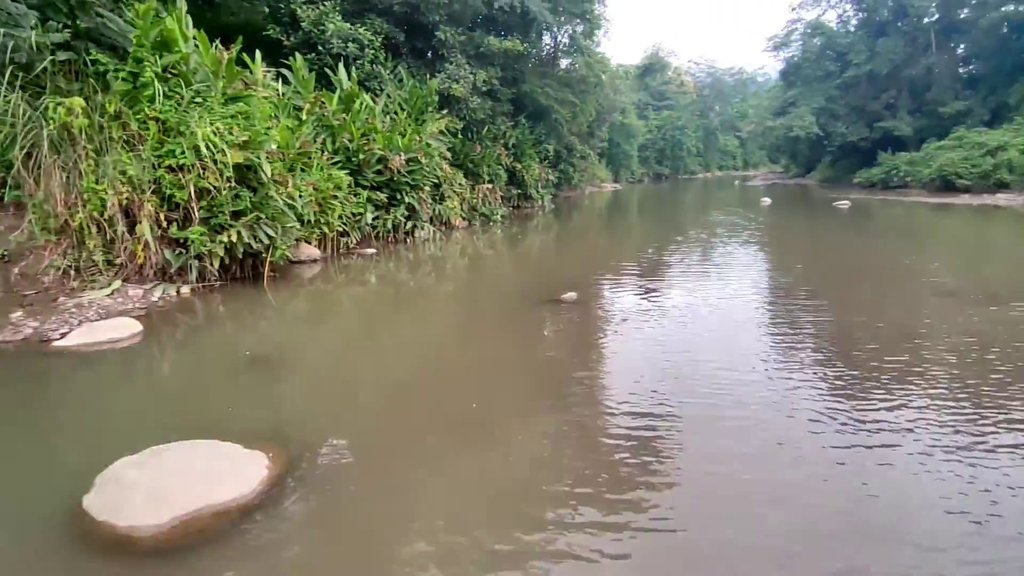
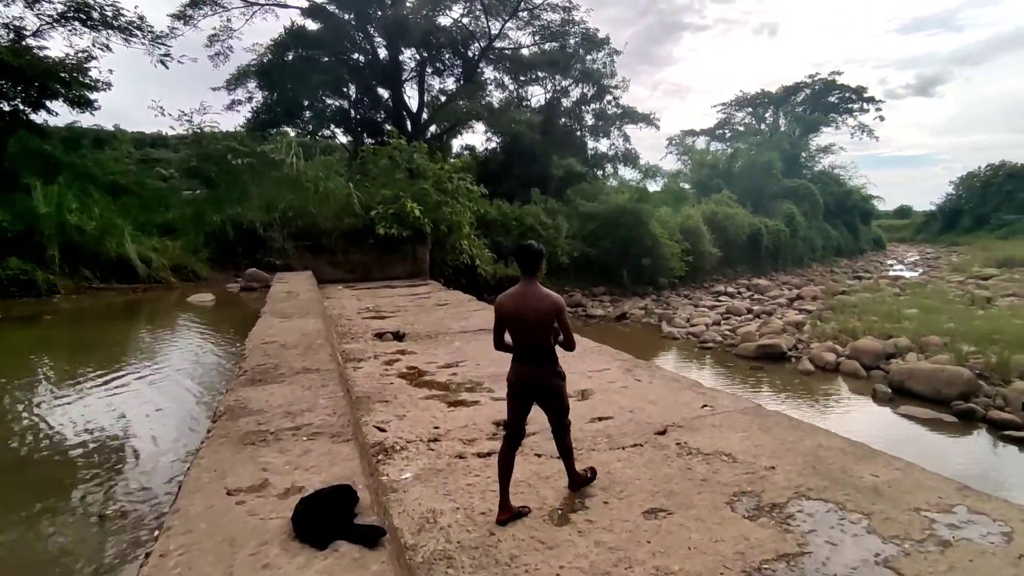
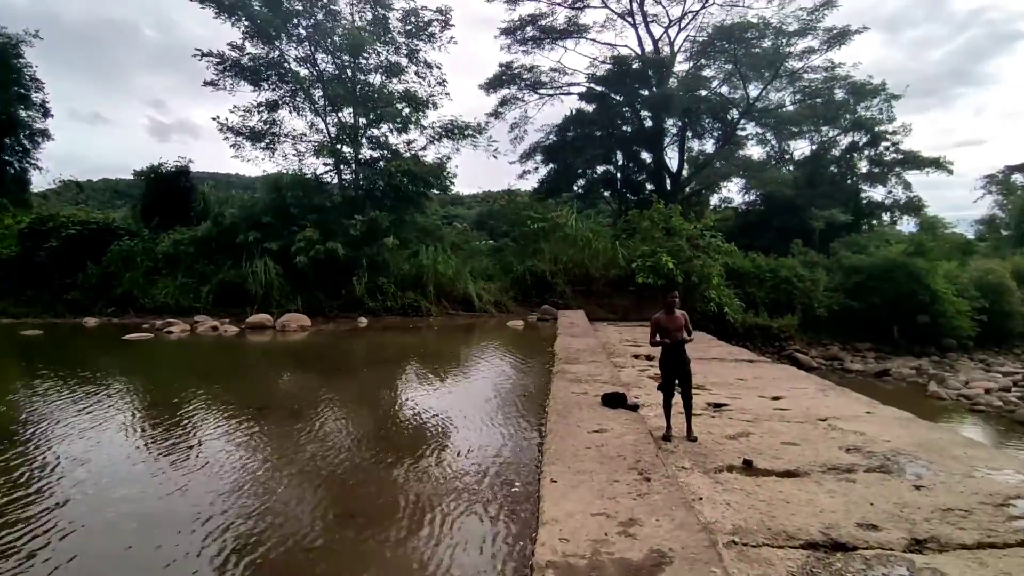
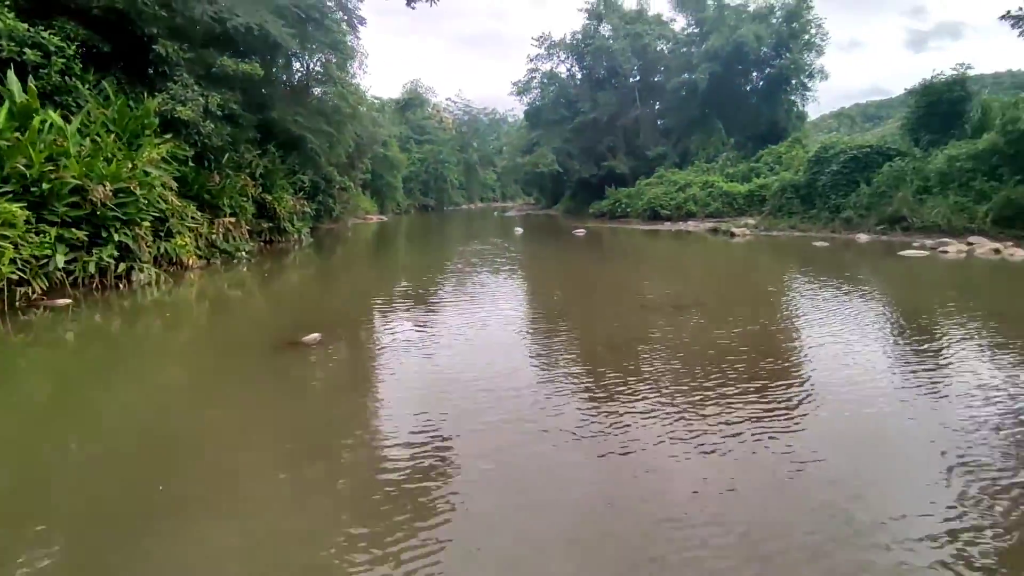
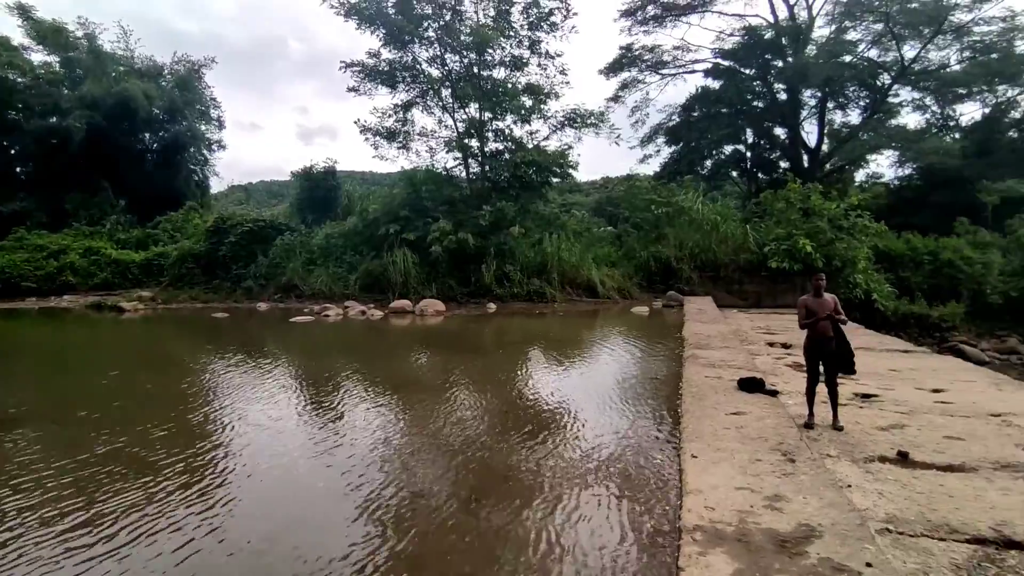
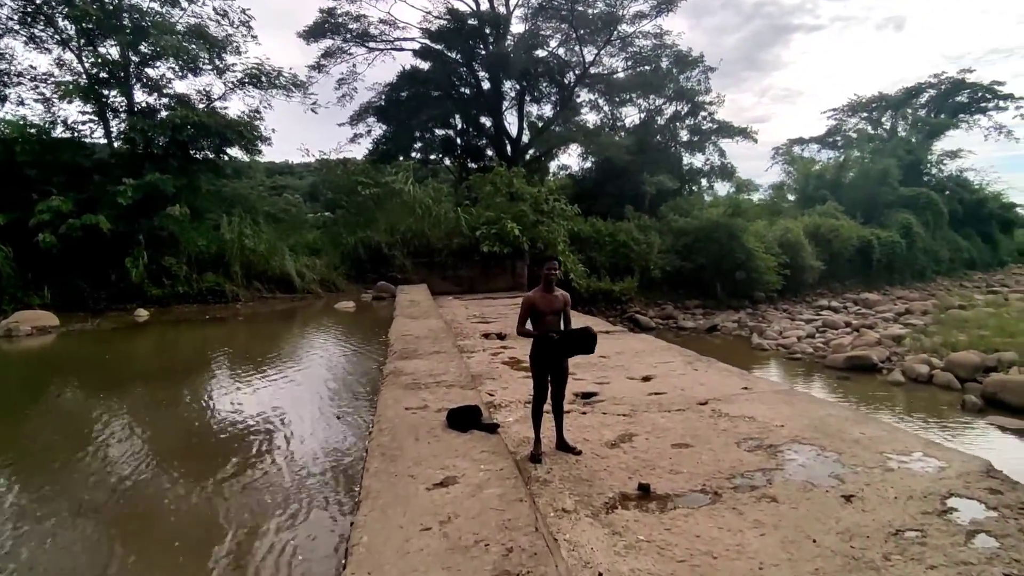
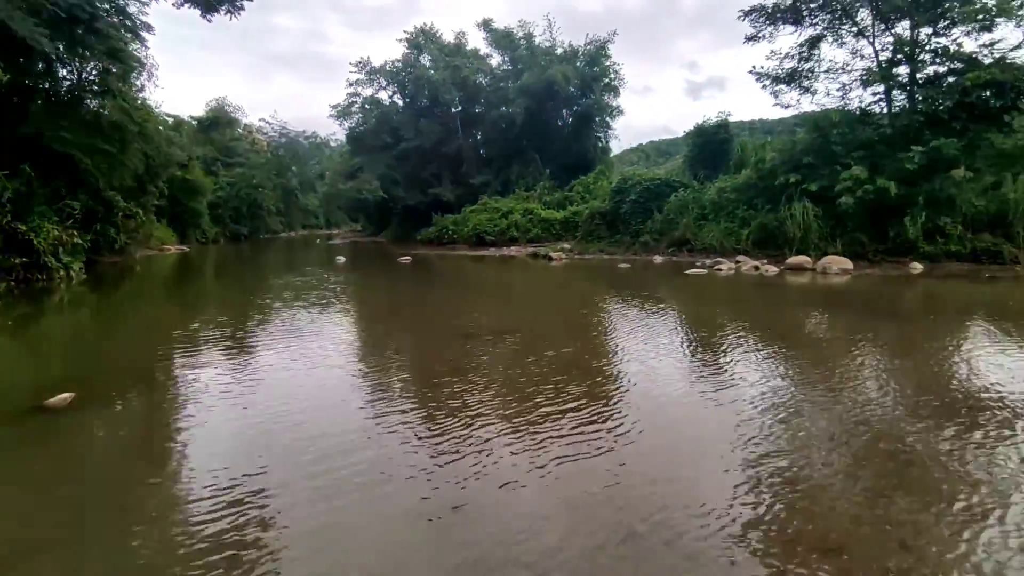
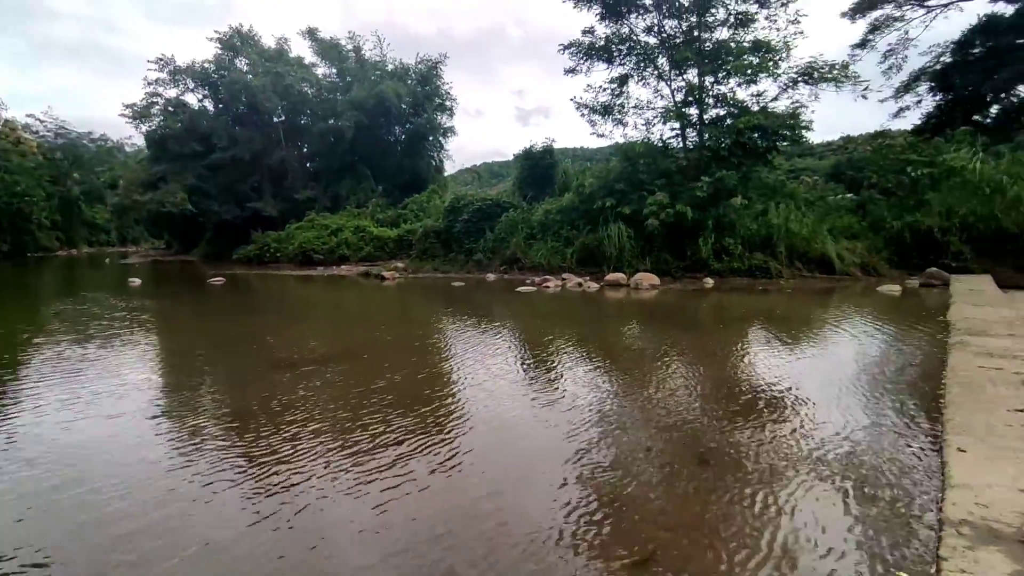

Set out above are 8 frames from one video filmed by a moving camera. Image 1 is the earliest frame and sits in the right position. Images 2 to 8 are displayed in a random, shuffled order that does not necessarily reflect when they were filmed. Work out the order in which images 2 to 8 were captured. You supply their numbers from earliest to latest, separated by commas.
4, 7, 8, 5, 3, 6, 2
